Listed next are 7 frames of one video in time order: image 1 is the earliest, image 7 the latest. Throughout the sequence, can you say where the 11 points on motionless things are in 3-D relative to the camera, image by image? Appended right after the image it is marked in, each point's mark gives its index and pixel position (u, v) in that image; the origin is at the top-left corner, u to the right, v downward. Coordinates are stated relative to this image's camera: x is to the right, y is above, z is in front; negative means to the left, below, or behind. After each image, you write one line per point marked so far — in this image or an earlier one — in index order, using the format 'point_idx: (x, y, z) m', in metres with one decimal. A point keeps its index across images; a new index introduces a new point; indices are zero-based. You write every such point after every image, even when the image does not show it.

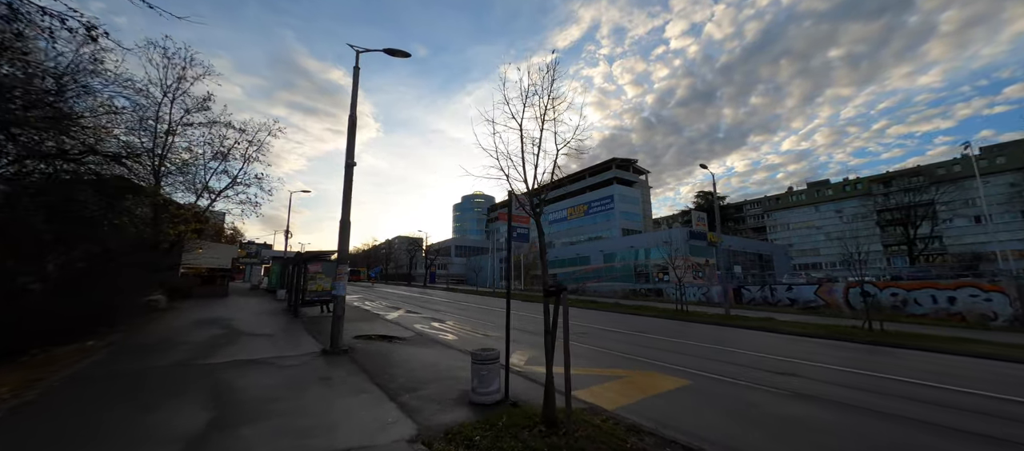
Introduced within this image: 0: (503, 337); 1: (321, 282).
0: (-0.3, -3.9, +12.8) m
1: (-8.7, -2.6, +16.4) m
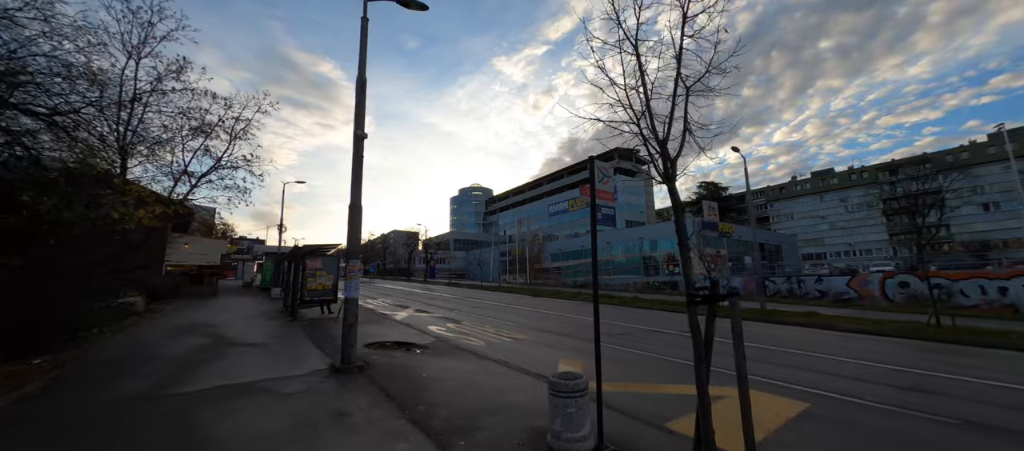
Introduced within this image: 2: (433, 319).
0: (+0.7, -3.5, +11.2) m
1: (-7.7, -2.2, +14.6) m
2: (-3.3, -3.9, +14.9) m
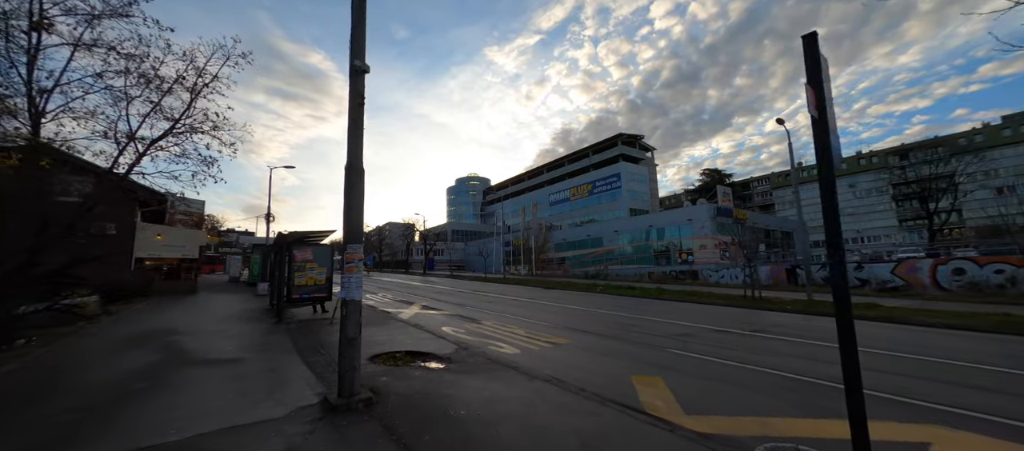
0: (+1.7, -3.0, +9.0) m
1: (-6.8, -1.7, +12.3) m
2: (-2.3, -3.3, +12.7) m
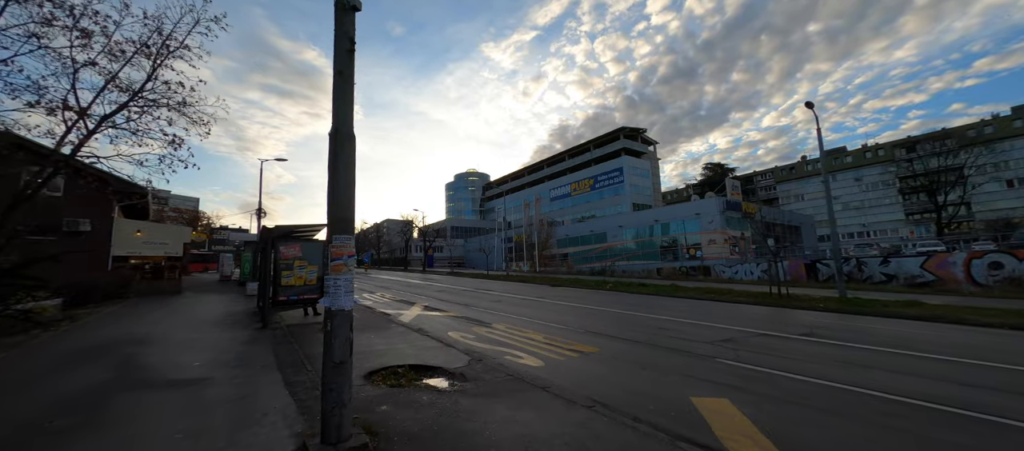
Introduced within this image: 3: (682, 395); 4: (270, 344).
0: (+2.1, -2.7, +7.8) m
1: (-6.4, -1.5, +11.0) m
2: (-1.9, -3.0, +11.5) m
3: (+2.6, -2.6, +5.5) m
4: (-5.4, -2.6, +7.9) m
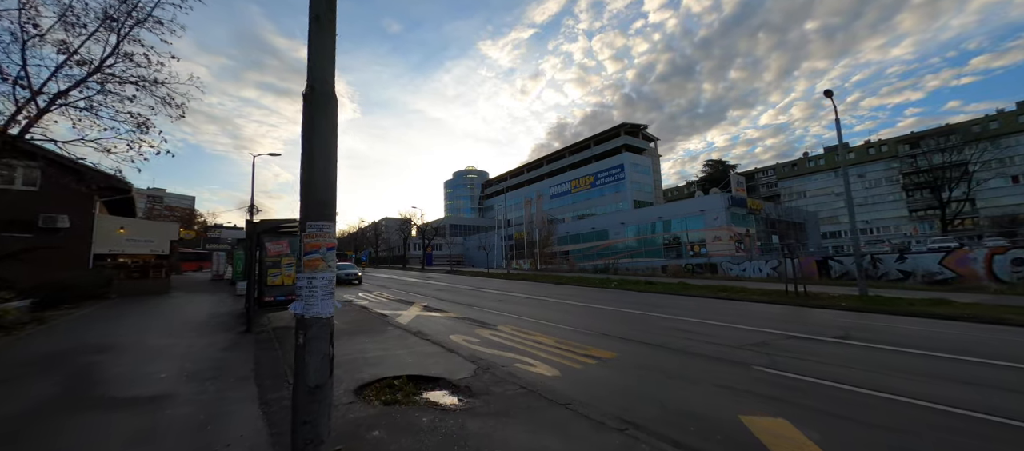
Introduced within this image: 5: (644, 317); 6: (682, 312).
0: (+2.3, -2.6, +7.0) m
1: (-6.2, -1.3, +10.2) m
2: (-1.7, -2.9, +10.6) m
3: (+2.8, -2.4, +4.7) m
4: (-5.2, -2.5, +7.1) m
5: (+4.2, -2.9, +11.5) m
6: (+6.0, -3.1, +12.8) m
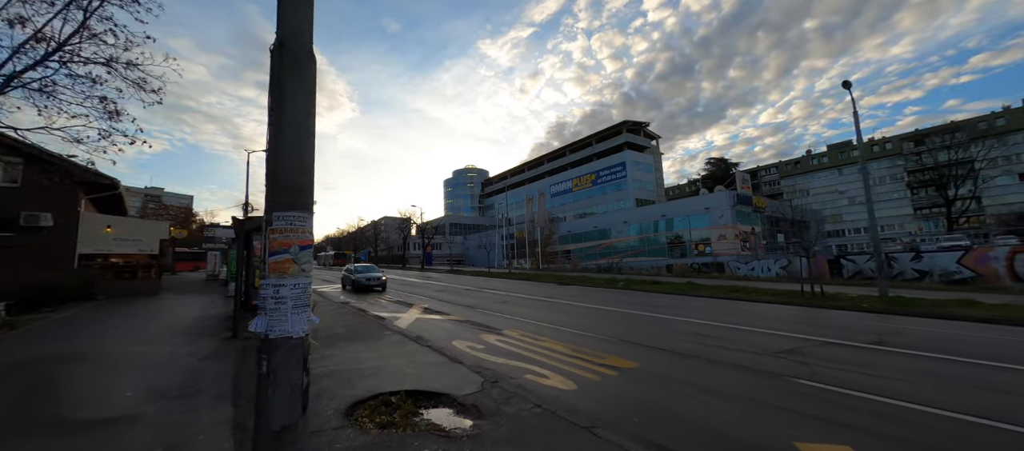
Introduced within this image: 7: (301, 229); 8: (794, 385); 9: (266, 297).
0: (+2.5, -2.5, +6.3) m
1: (-6.1, -1.2, +9.5) m
2: (-1.6, -2.8, +10.0) m
3: (+2.9, -2.4, +4.0) m
4: (-5.0, -2.4, +6.5) m
5: (+4.4, -2.8, +10.8) m
6: (+6.2, -3.0, +12.2) m
7: (-1.4, 0.0, +2.3) m
8: (+4.5, -2.5, +5.7) m
9: (-1.5, -0.4, +2.2) m
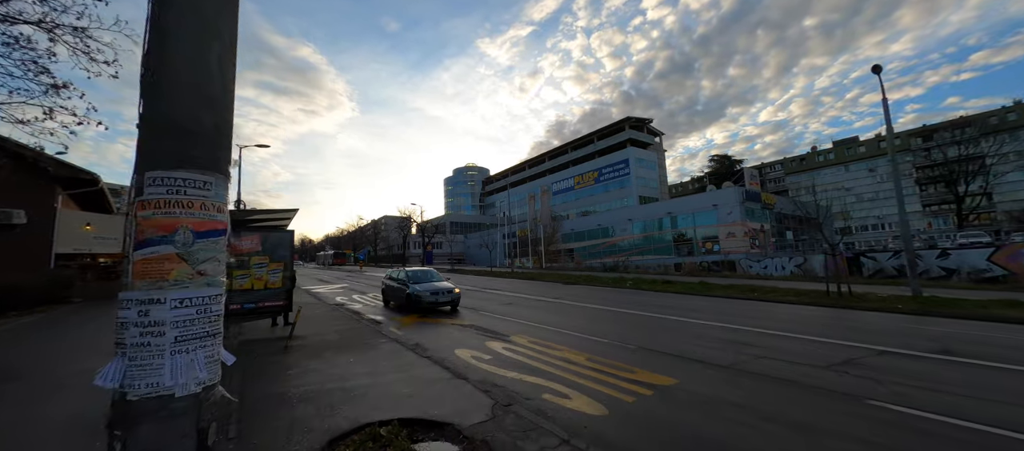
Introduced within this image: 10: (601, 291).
0: (+2.7, -2.4, +5.4) m
1: (-5.9, -1.1, +8.6) m
2: (-1.4, -2.7, +9.0) m
3: (+3.1, -2.2, +3.0) m
4: (-4.8, -2.3, +5.5) m
5: (+4.6, -2.7, +9.9) m
6: (+6.4, -2.8, +11.2) m
7: (-1.2, +0.1, +1.4) m
8: (+4.7, -2.4, +4.7) m
9: (-1.3, -0.3, +1.2) m
10: (+4.3, -3.3, +17.7) m
